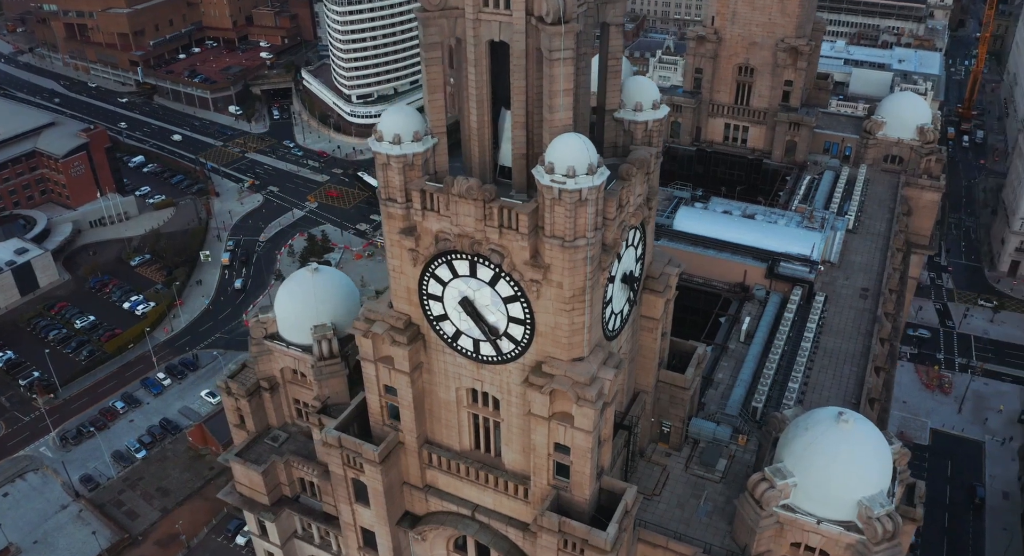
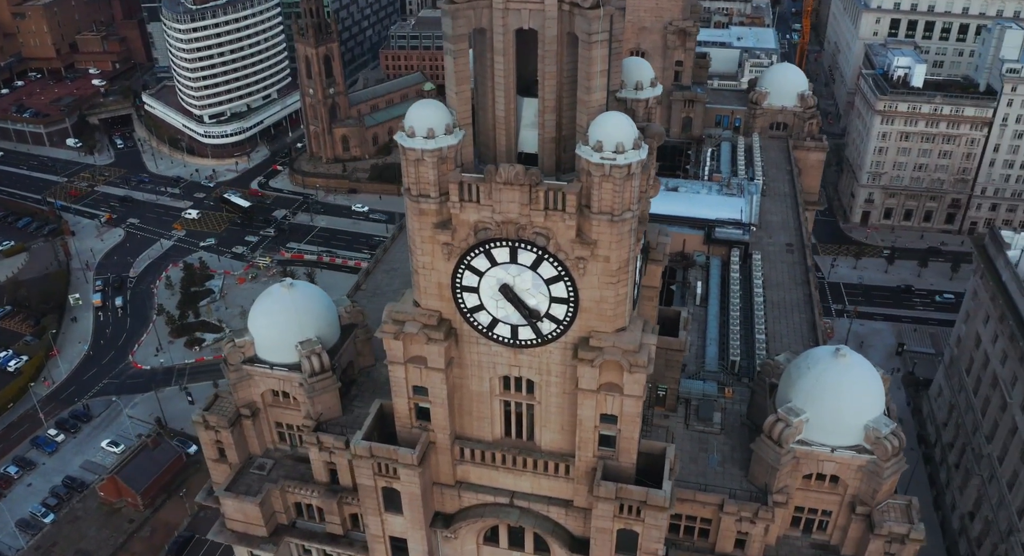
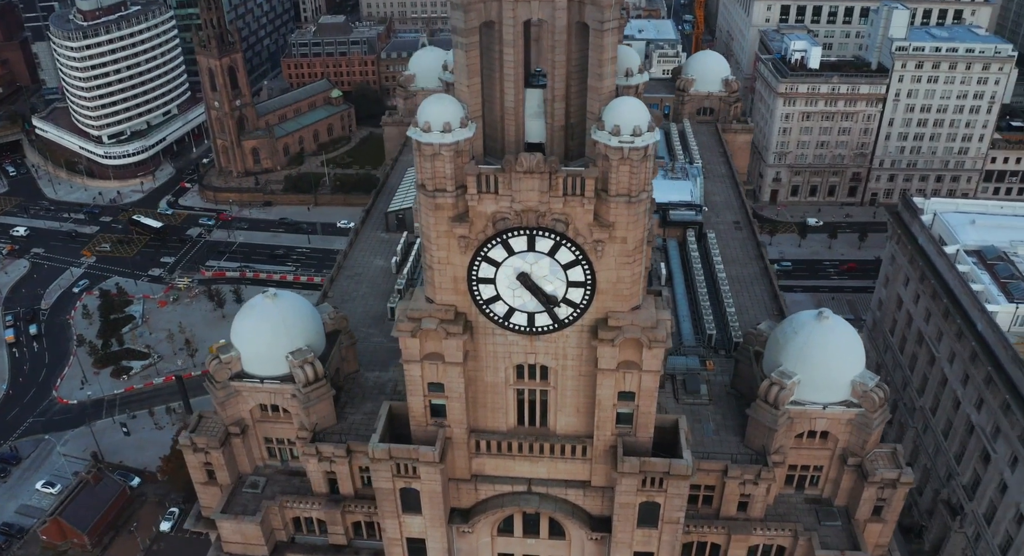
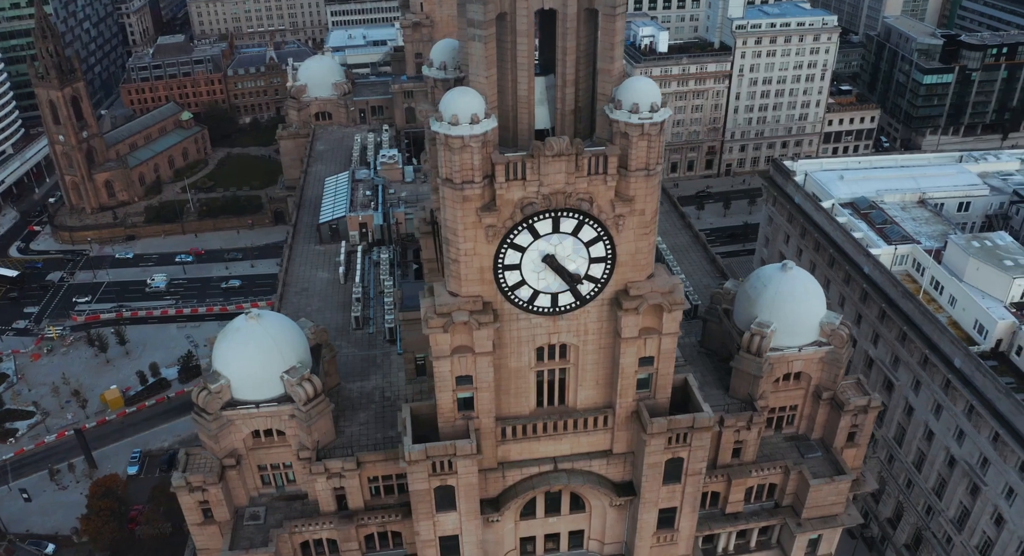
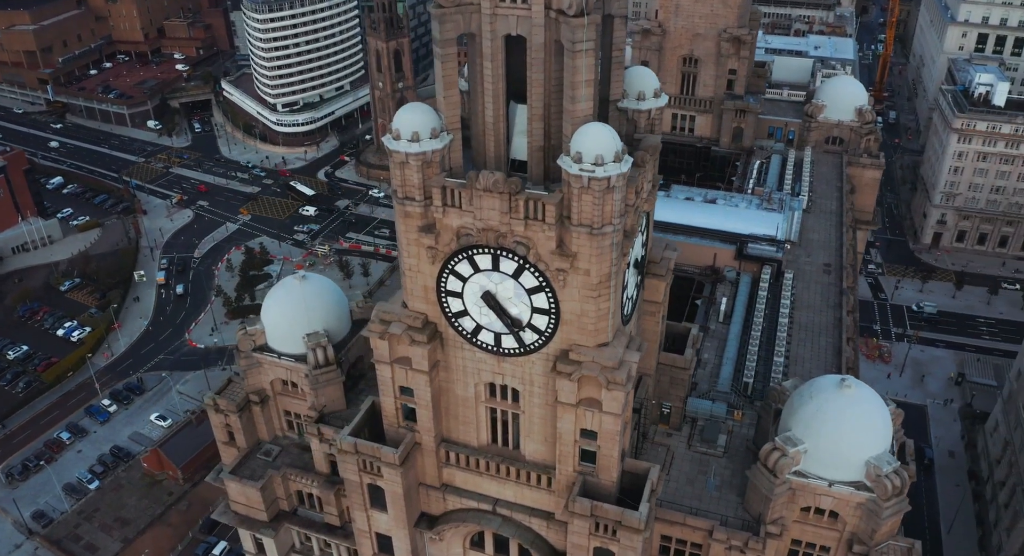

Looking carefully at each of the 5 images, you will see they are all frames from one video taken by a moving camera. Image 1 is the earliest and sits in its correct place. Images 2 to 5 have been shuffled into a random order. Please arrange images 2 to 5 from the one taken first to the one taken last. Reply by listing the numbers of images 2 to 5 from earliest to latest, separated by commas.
5, 2, 3, 4
